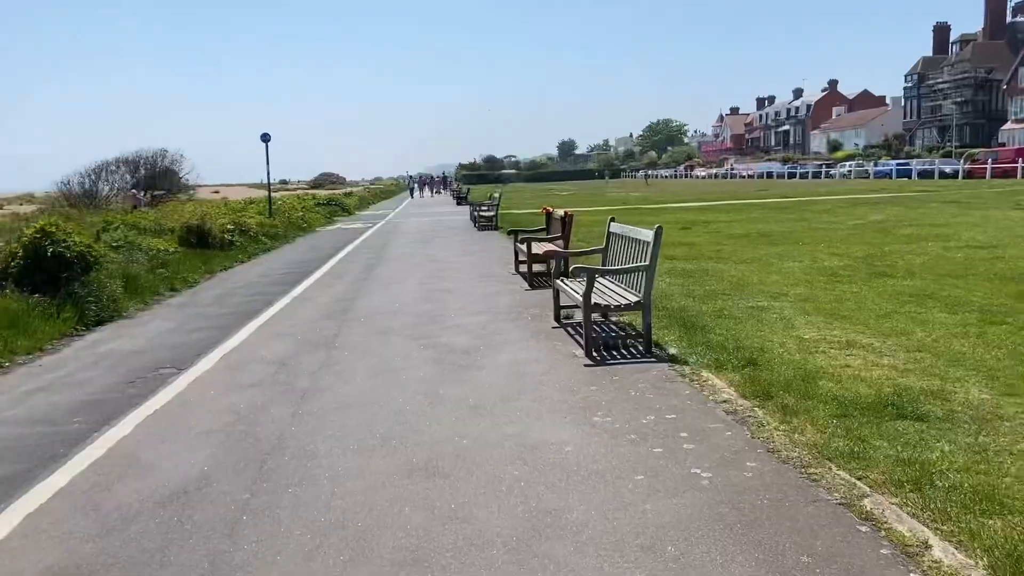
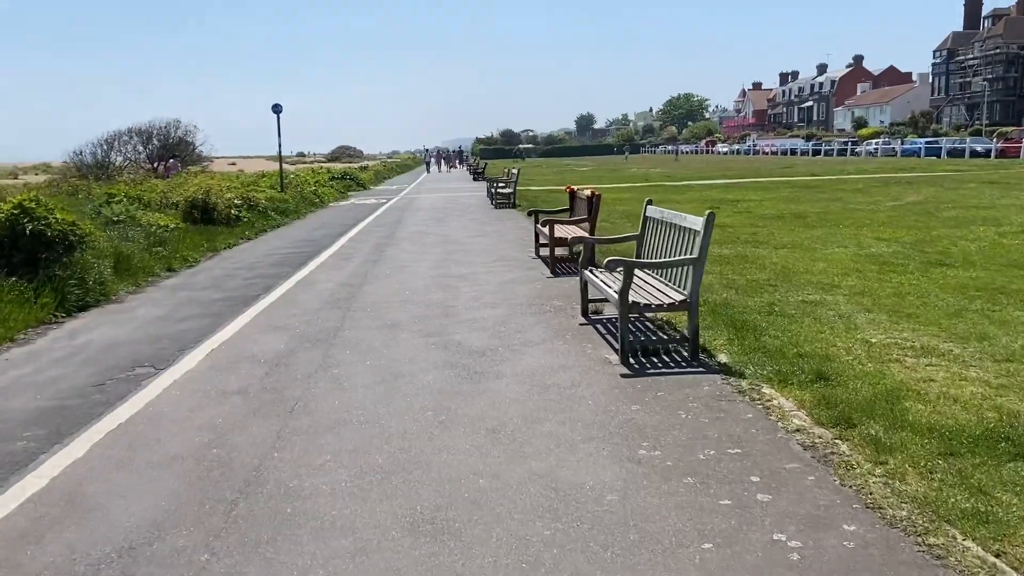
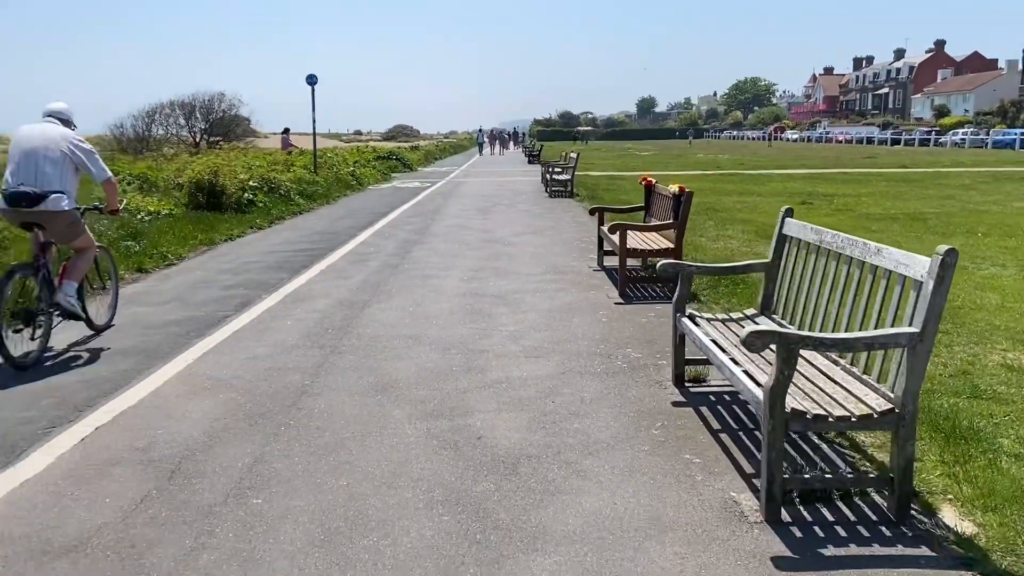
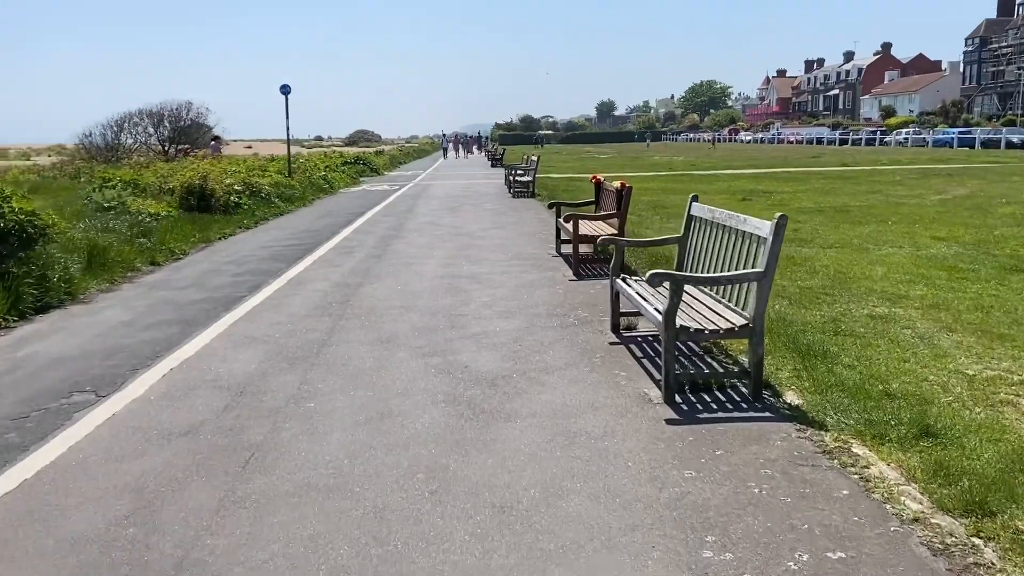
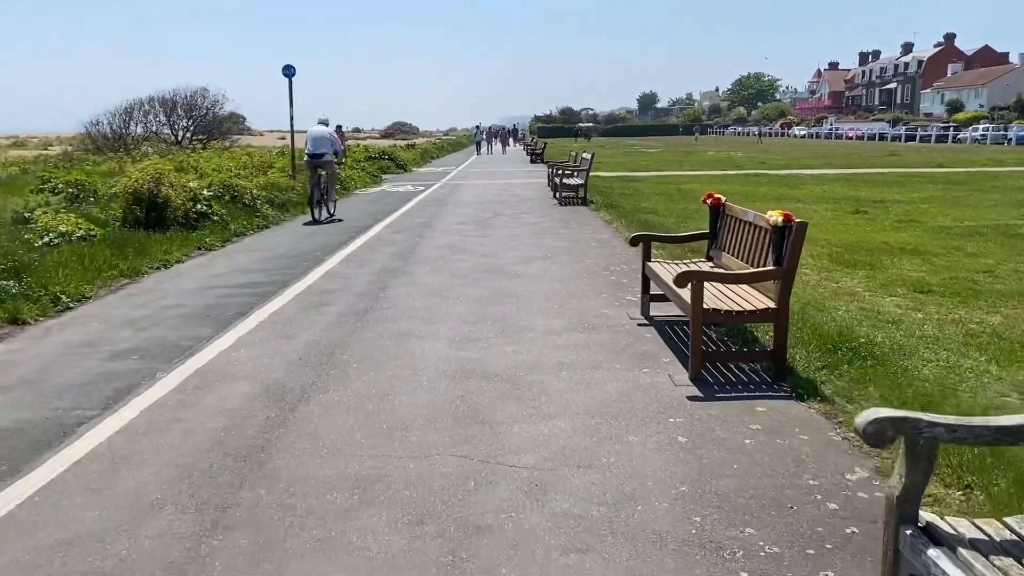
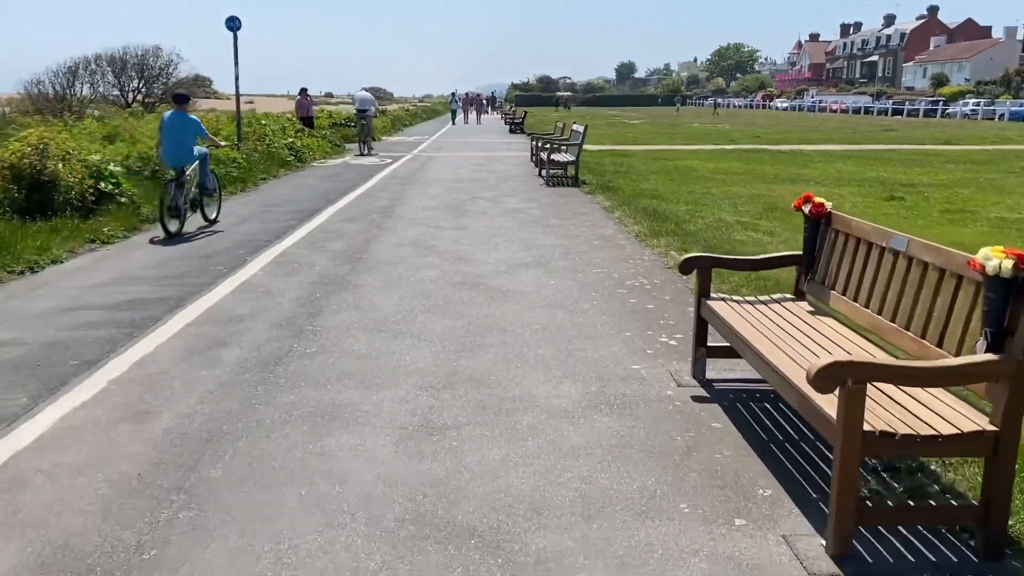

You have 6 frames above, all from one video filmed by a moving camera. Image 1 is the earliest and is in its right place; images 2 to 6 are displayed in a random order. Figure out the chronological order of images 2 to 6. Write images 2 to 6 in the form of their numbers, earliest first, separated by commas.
2, 4, 3, 5, 6
